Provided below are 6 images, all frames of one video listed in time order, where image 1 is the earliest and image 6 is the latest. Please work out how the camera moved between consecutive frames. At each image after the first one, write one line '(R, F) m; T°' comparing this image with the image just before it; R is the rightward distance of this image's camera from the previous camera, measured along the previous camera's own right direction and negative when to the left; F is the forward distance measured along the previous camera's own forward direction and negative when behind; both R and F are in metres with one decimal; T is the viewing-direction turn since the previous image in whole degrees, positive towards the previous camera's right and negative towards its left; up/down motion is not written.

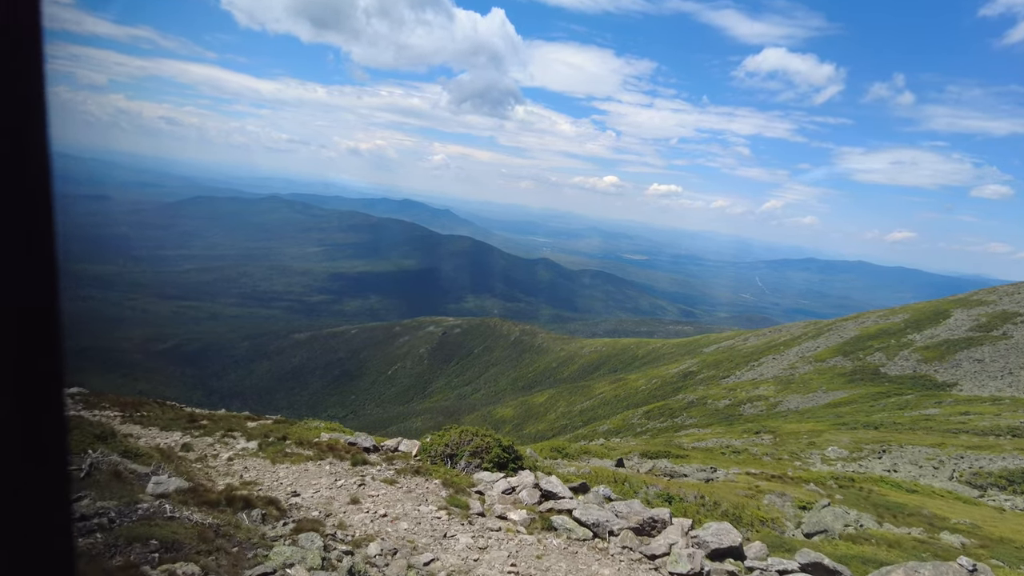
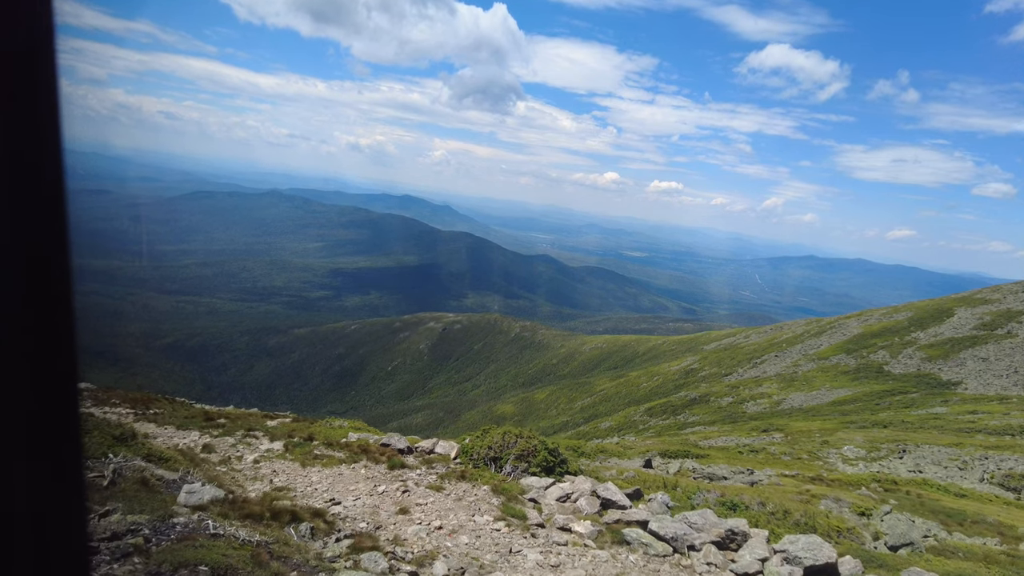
(-1.0, +0.8) m; 0°
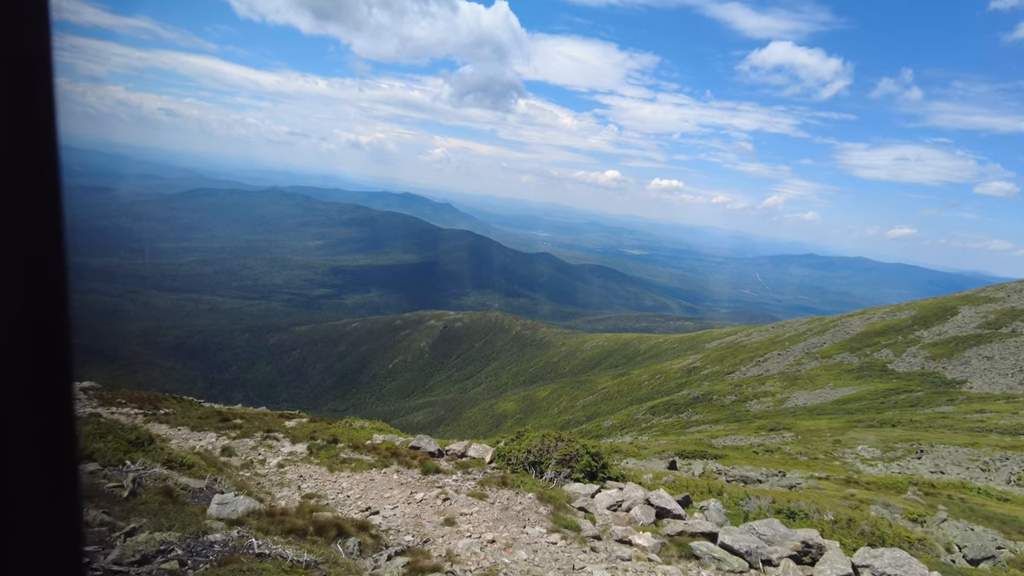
(-0.8, +0.6) m; 0°
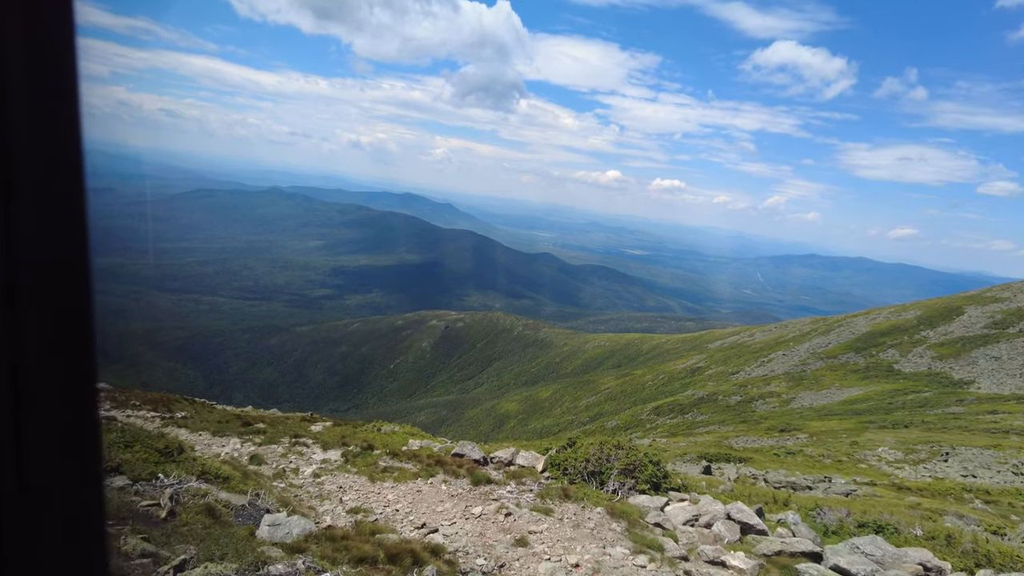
(-1.0, +0.8) m; 0°
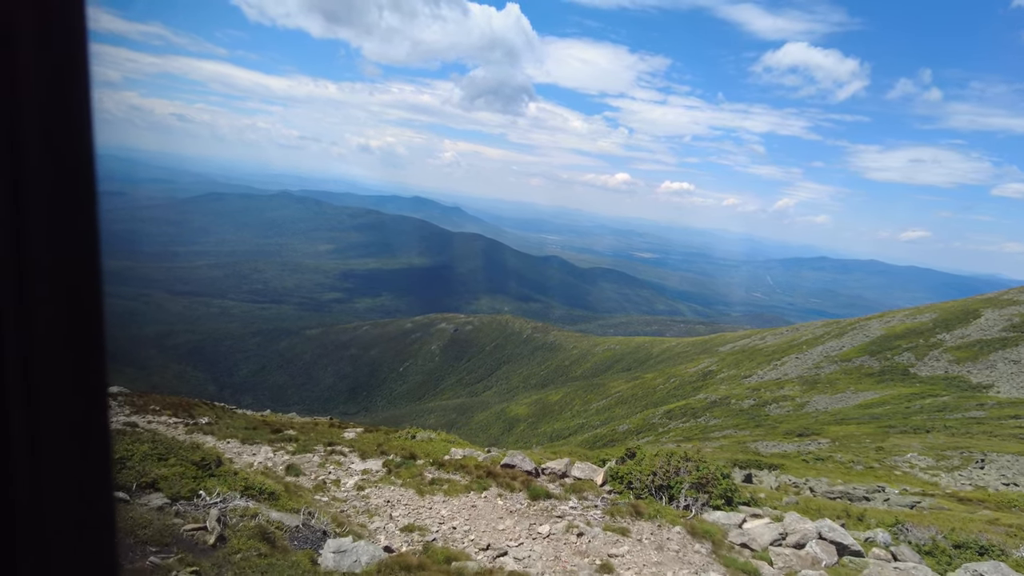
(-0.9, +0.7) m; -1°
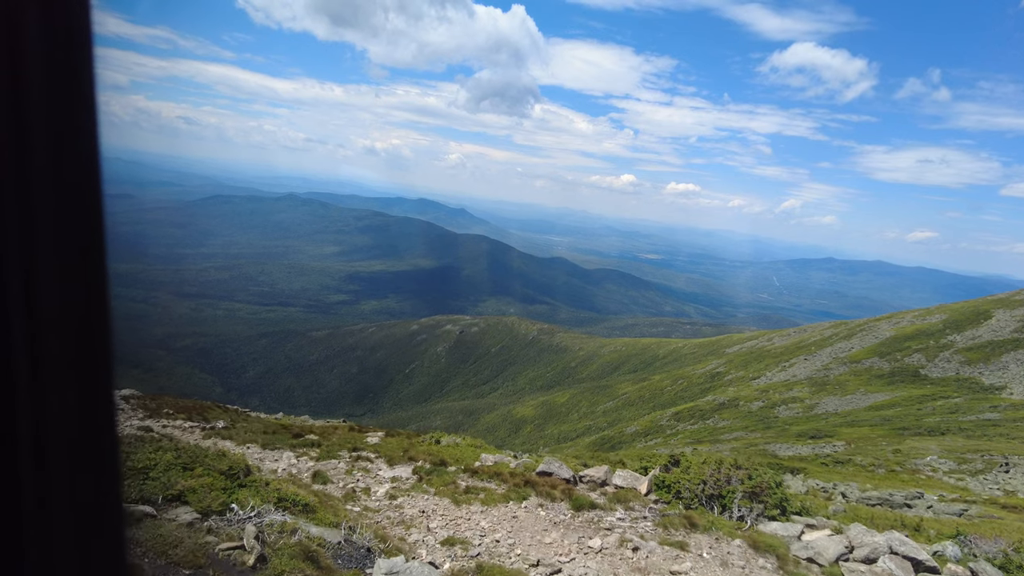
(-0.5, +0.4) m; -1°
